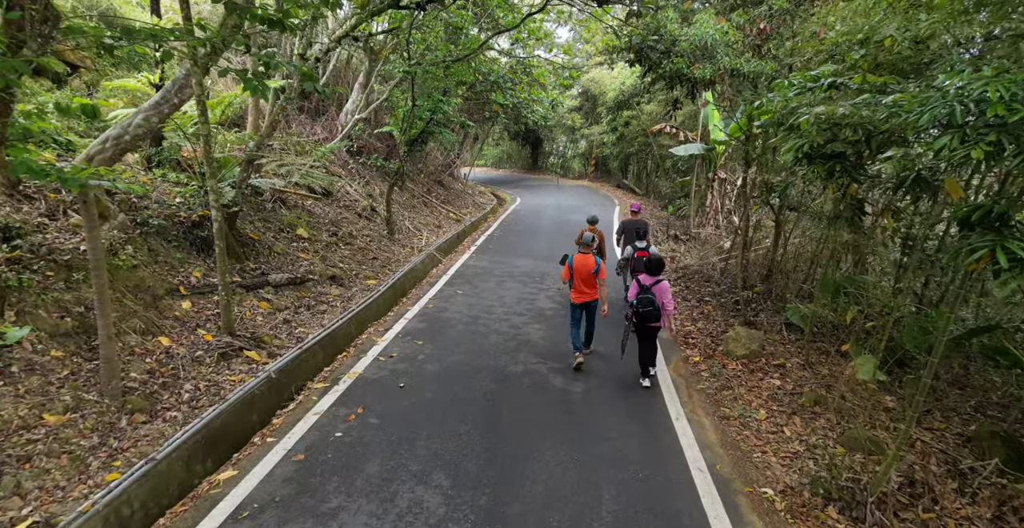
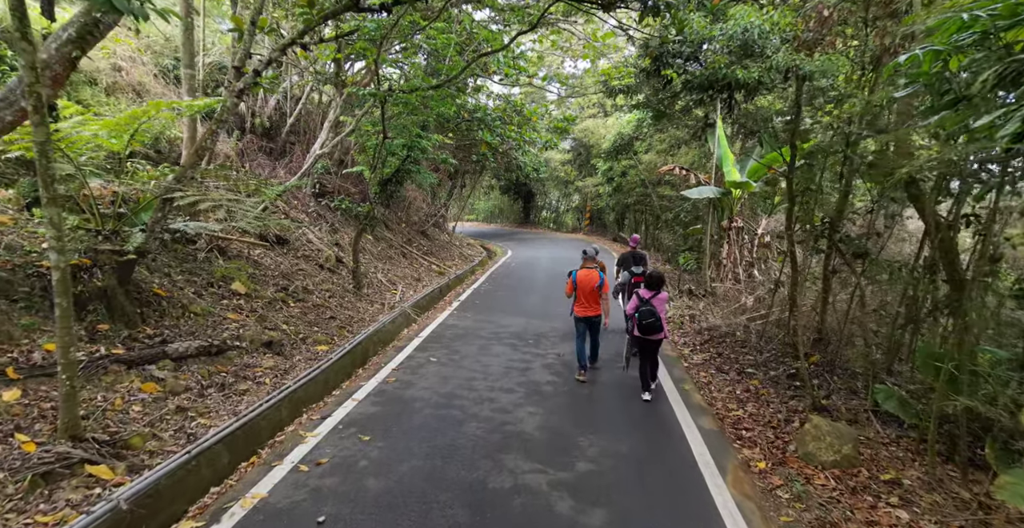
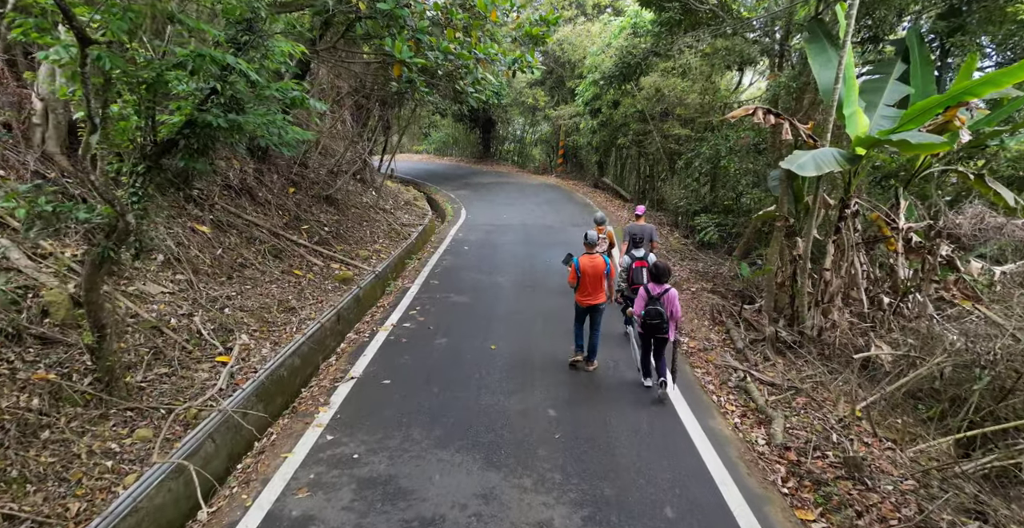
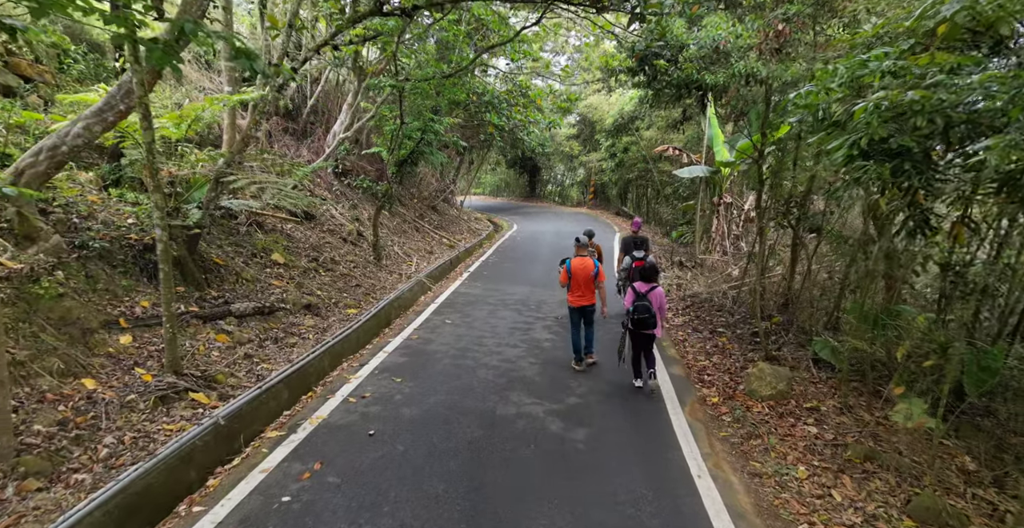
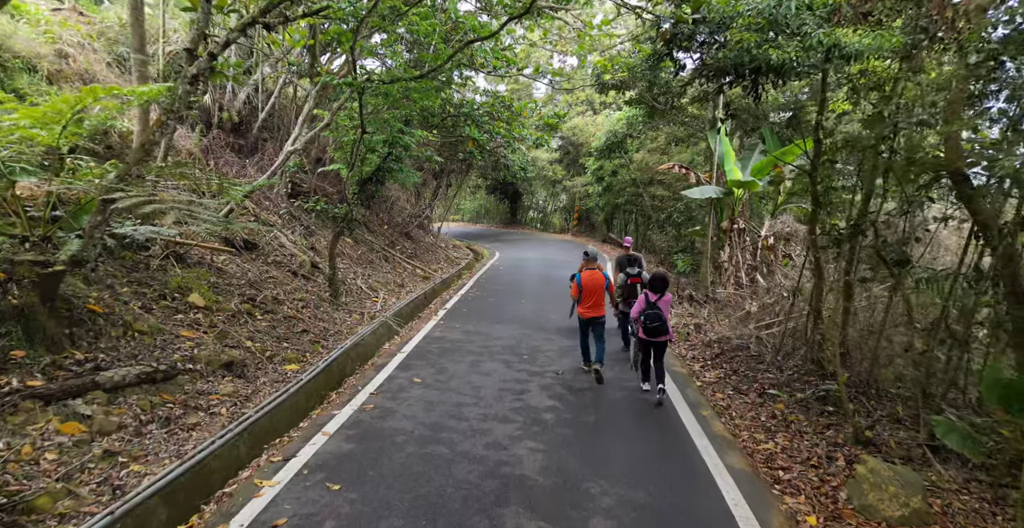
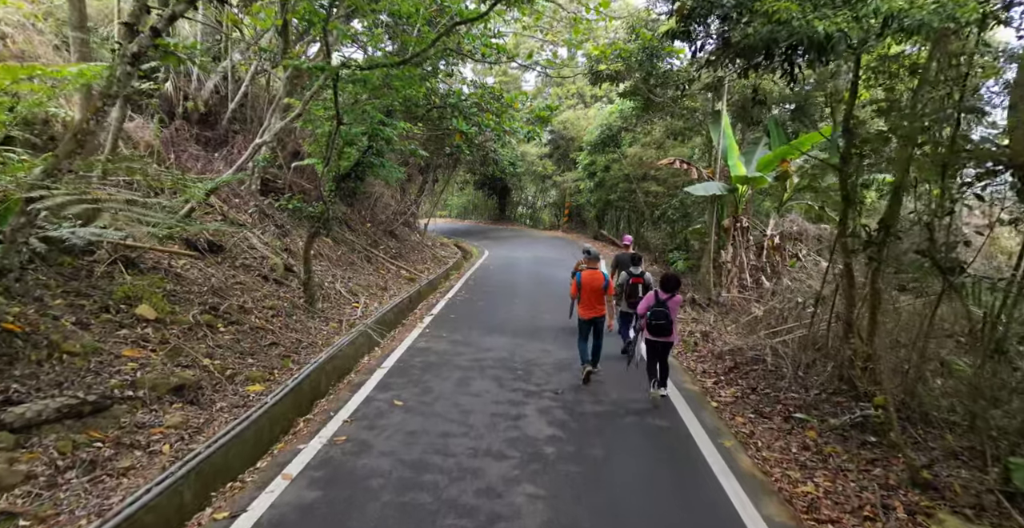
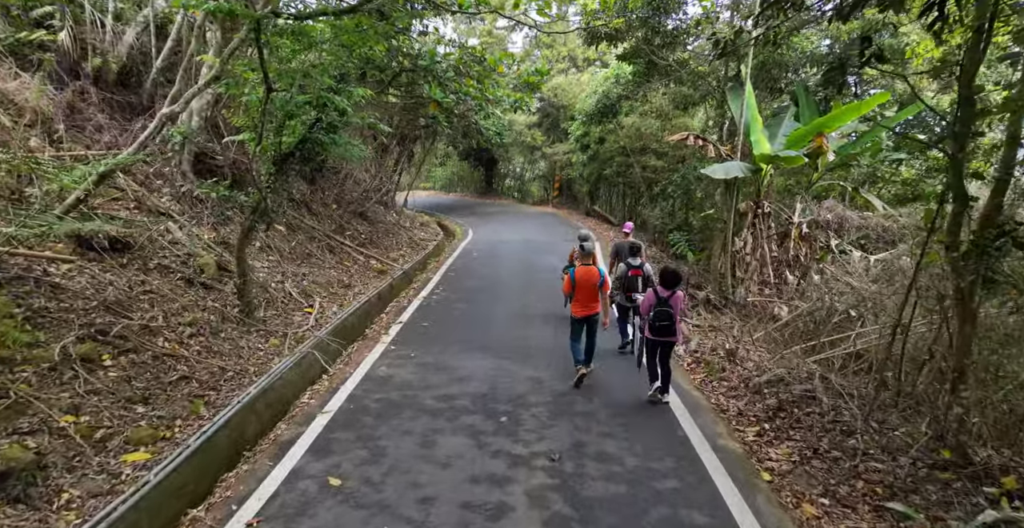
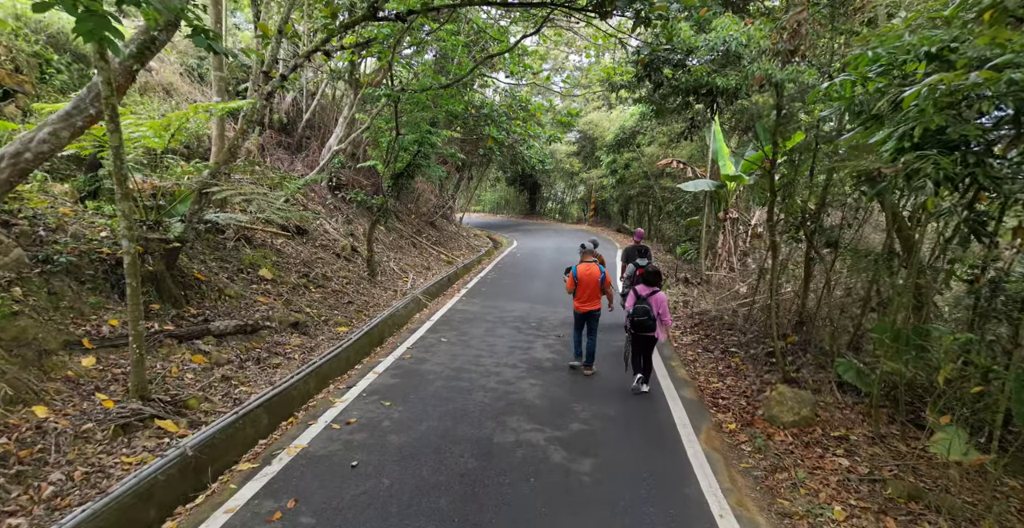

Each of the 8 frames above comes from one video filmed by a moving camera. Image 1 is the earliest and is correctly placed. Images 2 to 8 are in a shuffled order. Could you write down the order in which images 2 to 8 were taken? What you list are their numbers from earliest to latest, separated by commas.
4, 8, 2, 5, 6, 7, 3
